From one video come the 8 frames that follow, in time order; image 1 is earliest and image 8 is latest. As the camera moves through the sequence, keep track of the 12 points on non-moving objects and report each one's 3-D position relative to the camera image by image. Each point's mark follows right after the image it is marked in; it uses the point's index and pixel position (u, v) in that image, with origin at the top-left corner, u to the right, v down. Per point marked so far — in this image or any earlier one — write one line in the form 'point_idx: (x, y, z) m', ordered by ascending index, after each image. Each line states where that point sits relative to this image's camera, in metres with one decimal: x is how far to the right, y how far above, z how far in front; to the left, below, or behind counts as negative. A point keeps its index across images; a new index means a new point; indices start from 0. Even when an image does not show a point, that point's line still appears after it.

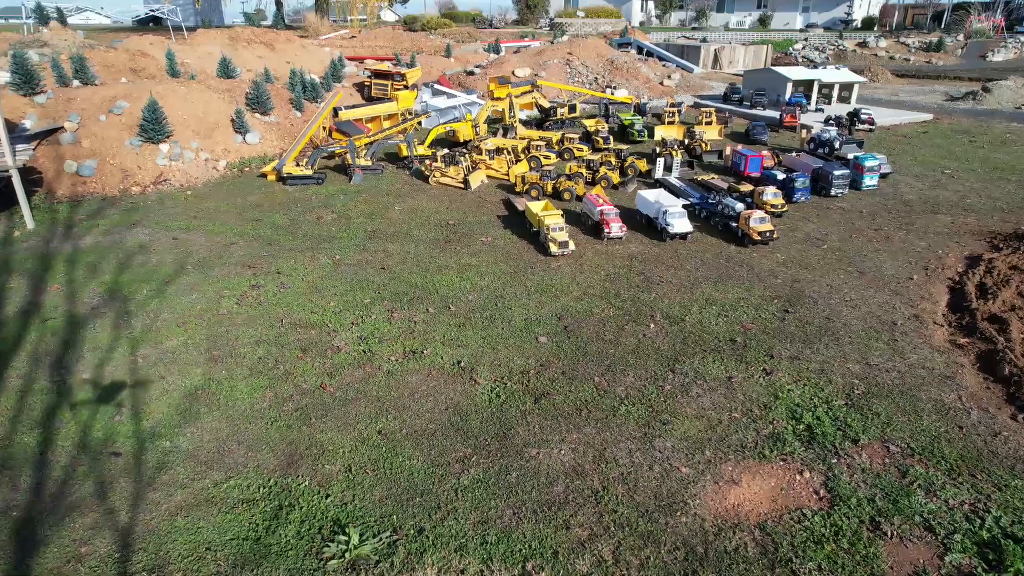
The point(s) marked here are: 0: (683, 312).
0: (+4.0, -0.6, +15.5) m
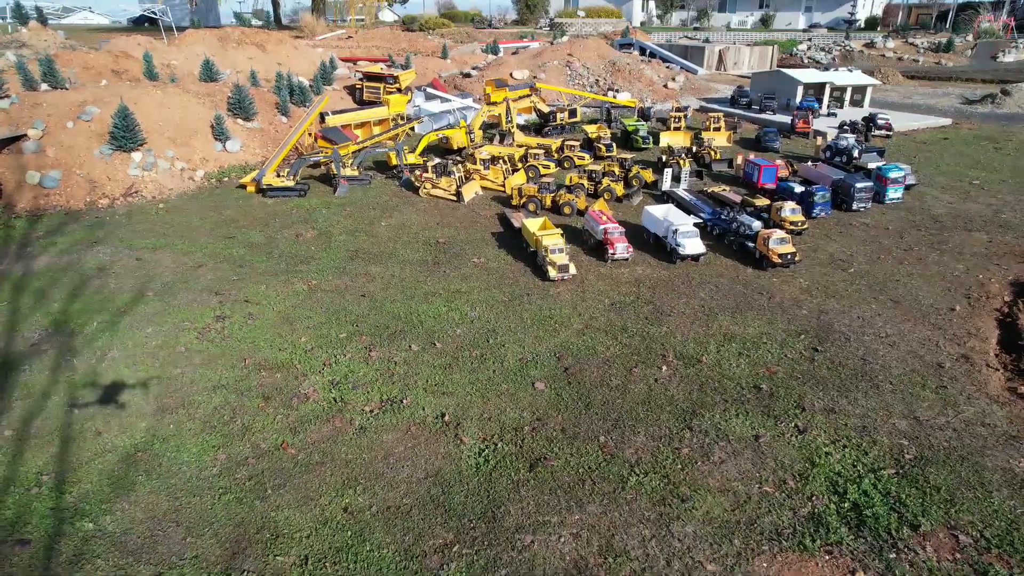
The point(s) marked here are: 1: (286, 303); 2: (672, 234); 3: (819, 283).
0: (+3.9, -1.3, +13.7) m
1: (-5.6, -0.4, +16.4) m
2: (+4.4, +1.5, +18.3) m
3: (+7.8, +0.1, +16.8) m
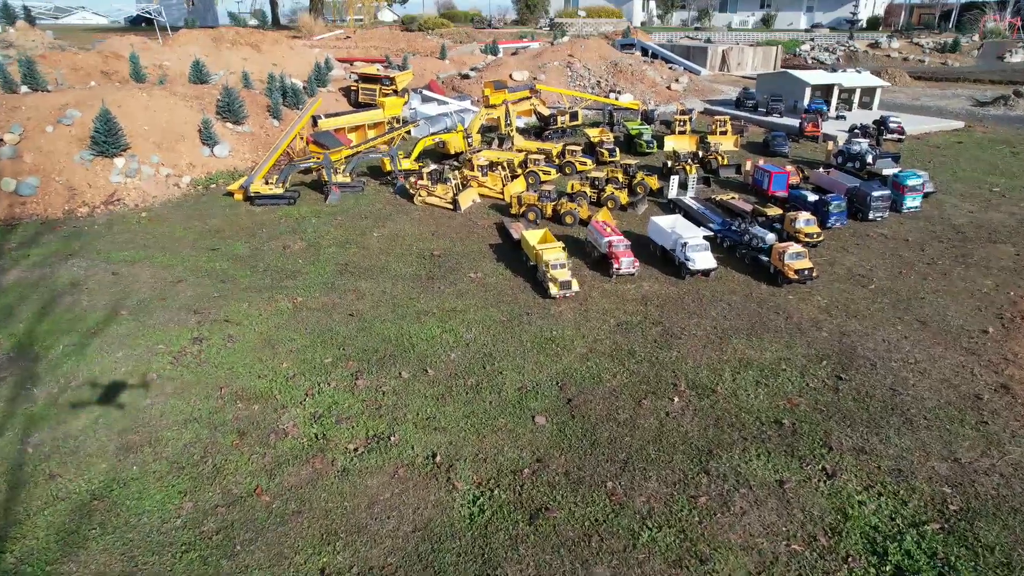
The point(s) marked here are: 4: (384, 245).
0: (+3.8, -1.8, +12.7) m
1: (-5.6, -0.8, +15.3) m
2: (+4.4, +1.0, +17.2) m
3: (+7.8, -0.3, +15.7) m
4: (-3.8, +1.2, +19.8) m
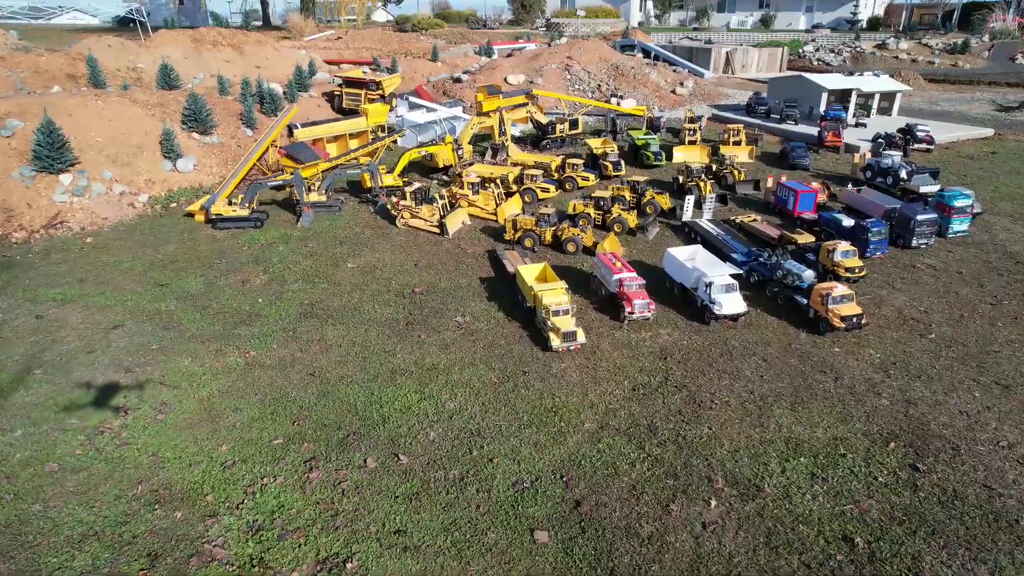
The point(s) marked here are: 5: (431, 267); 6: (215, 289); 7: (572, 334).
0: (+3.7, -2.8, +10.1) m
1: (-5.8, -1.9, +12.7) m
2: (+4.2, 0.0, +14.7) m
3: (+7.6, -1.3, +13.2) m
4: (-4.0, +0.2, +17.2) m
5: (-2.2, +0.6, +18.0) m
6: (-7.6, 0.0, +16.9) m
7: (+1.2, -0.9, +13.3) m
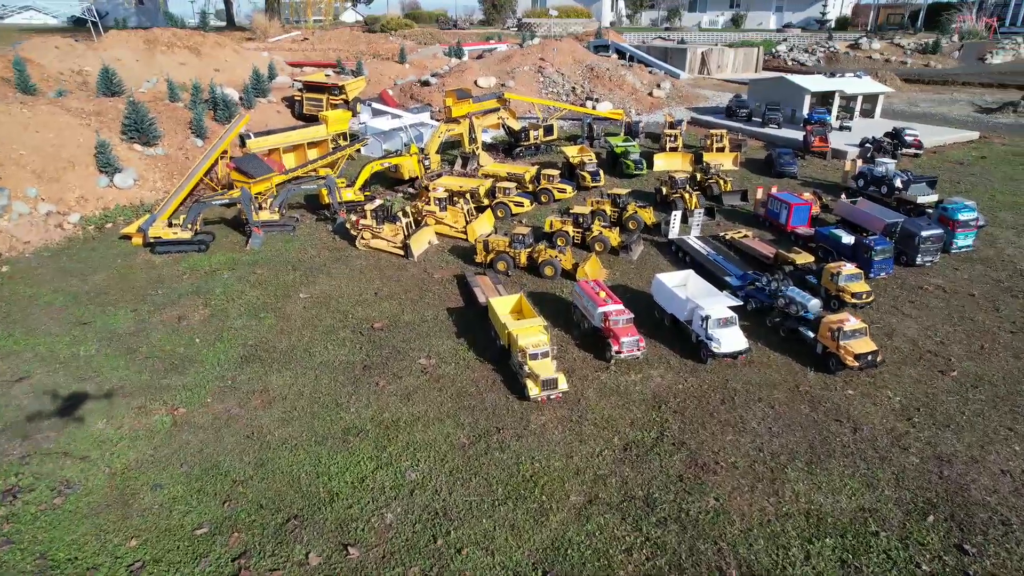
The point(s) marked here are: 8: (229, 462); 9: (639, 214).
0: (+3.4, -3.5, +8.4) m
1: (-6.2, -2.7, +10.7) m
2: (+3.7, -0.7, +13.0) m
3: (+7.2, -1.9, +11.7) m
4: (-4.6, -0.6, +15.3) m
5: (-2.9, -0.2, +16.1) m
6: (-8.2, -0.9, +14.8) m
7: (+0.7, -1.7, +11.6) m
8: (-4.5, -2.7, +10.6) m
9: (+3.8, +2.2, +19.7) m
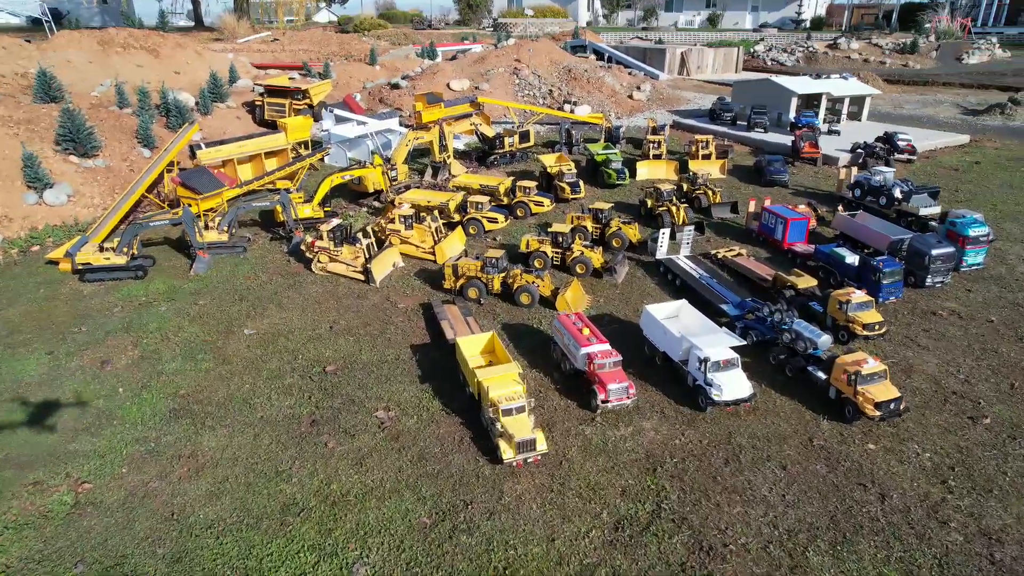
0: (+3.1, -4.1, +6.8) m
1: (-6.6, -3.5, +8.8) m
2: (+3.2, -1.3, +11.4) m
3: (+6.7, -2.5, +10.1) m
4: (-5.2, -1.4, +13.4) m
5: (-3.5, -0.9, +14.3) m
6: (-8.8, -1.7, +12.8) m
7: (+0.3, -2.3, +9.9) m
8: (-4.9, -3.5, +8.7) m
9: (+3.0, +1.5, +18.0) m
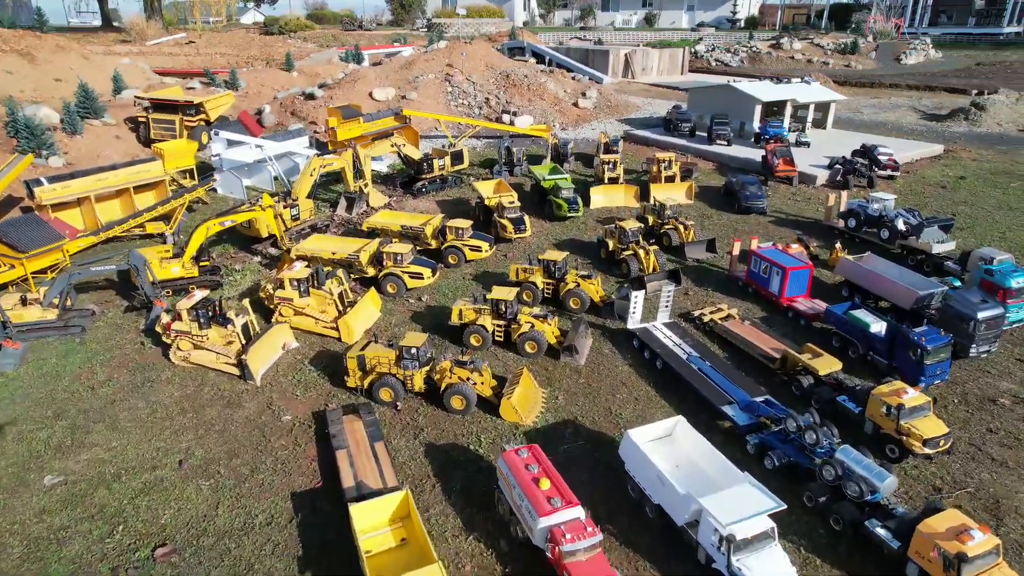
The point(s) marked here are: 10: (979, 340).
0: (+2.7, -5.7, +3.0) m
1: (-7.2, -5.4, +4.1) m
2: (+2.3, -2.9, +7.5) m
3: (+6.0, -4.0, +6.6) m
4: (-6.2, -3.2, +8.9) m
5: (-4.6, -2.7, +9.9) m
6: (-9.7, -3.7, +8.0) m
7: (-0.4, -4.0, +5.8) m
8: (-5.5, -5.3, +4.2) m
9: (+1.5, 0.0, +14.1) m
10: (+8.5, -1.0, +12.0) m
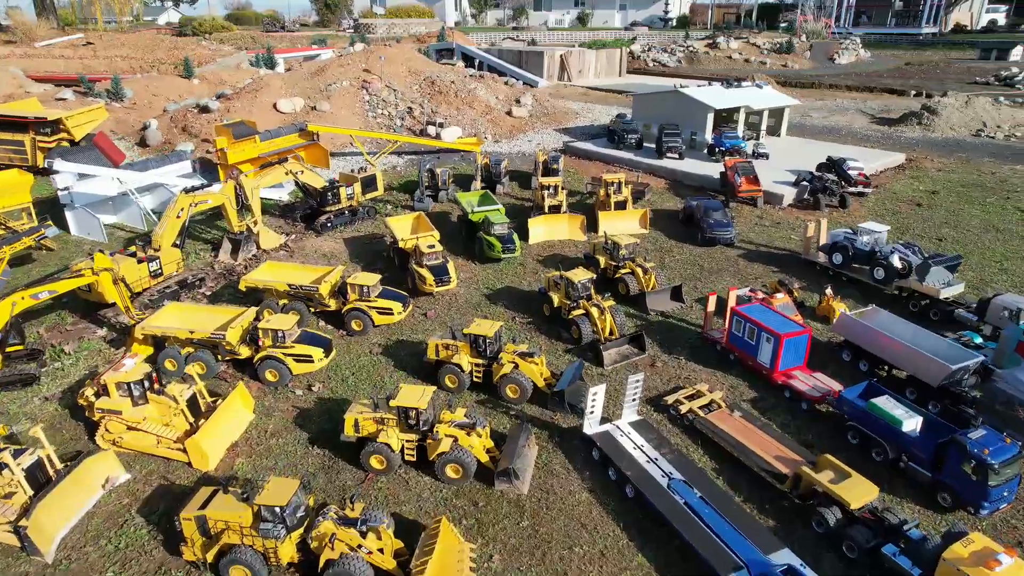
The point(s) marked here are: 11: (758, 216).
0: (+2.5, -7.0, -0.3) m
1: (-7.4, -7.1, 0.0) m
2: (+1.6, -4.2, +4.2) m
3: (+5.4, -5.2, +3.6) m
4: (-6.9, -4.9, +4.8) m
5: (-5.4, -4.3, +6.0) m
6: (-10.3, -5.4, +3.6) m
7: (-0.9, -5.4, +2.2) m
8: (-5.7, -7.0, +0.2) m
9: (+0.2, -1.4, +10.7) m
10: (+7.4, -2.1, +9.2) m
11: (+7.2, +2.1, +19.3) m
